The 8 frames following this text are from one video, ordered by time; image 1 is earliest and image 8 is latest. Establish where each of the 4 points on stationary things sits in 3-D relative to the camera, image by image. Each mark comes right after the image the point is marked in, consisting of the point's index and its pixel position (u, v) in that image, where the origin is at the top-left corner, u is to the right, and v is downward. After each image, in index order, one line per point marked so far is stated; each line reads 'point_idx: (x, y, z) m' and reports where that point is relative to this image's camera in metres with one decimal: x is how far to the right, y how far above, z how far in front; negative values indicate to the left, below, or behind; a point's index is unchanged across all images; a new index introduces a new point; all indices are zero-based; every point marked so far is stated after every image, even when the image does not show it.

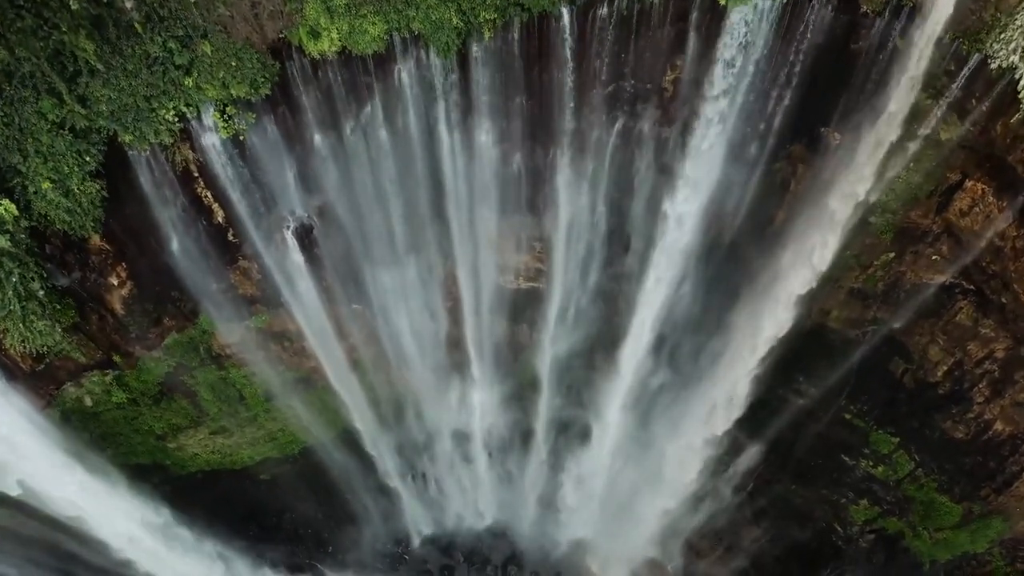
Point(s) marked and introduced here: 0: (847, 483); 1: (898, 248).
0: (+5.6, -3.3, +11.7) m
1: (+5.2, +0.5, +9.4) m
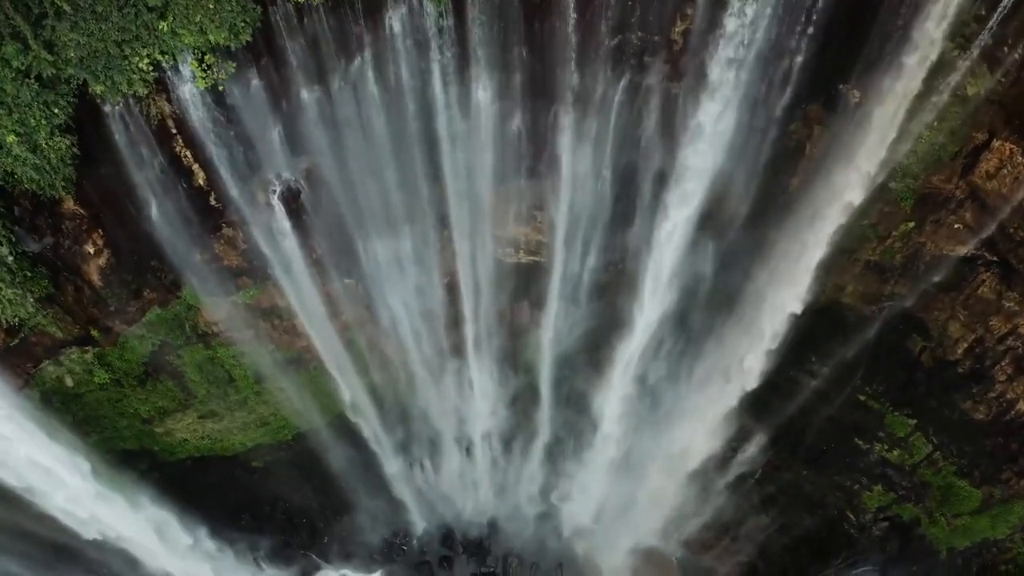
0: (+5.6, -2.9, +11.2) m
1: (+5.2, +0.9, +8.9) m
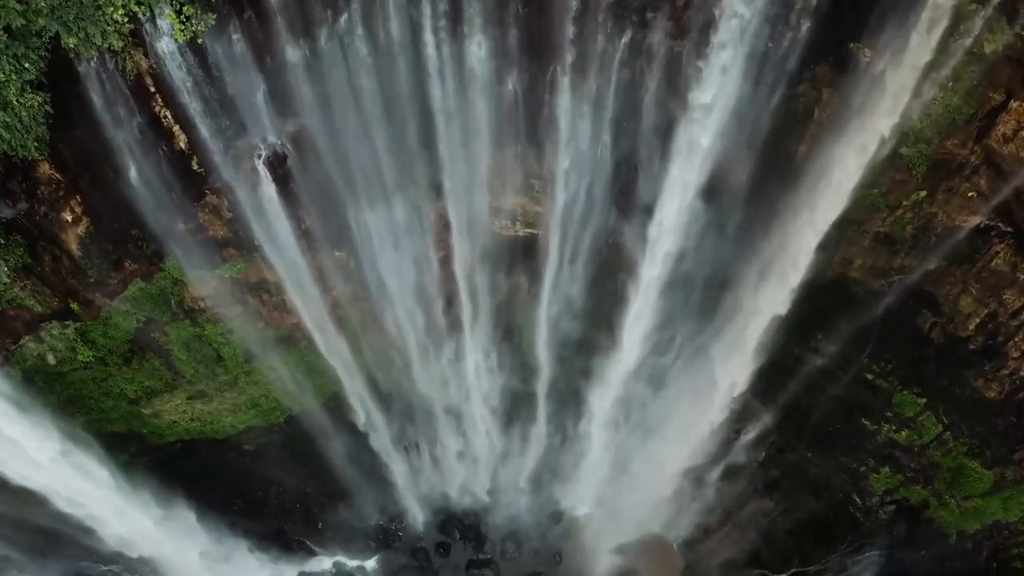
0: (+5.6, -2.5, +10.9) m
1: (+5.2, +1.3, +8.6) m
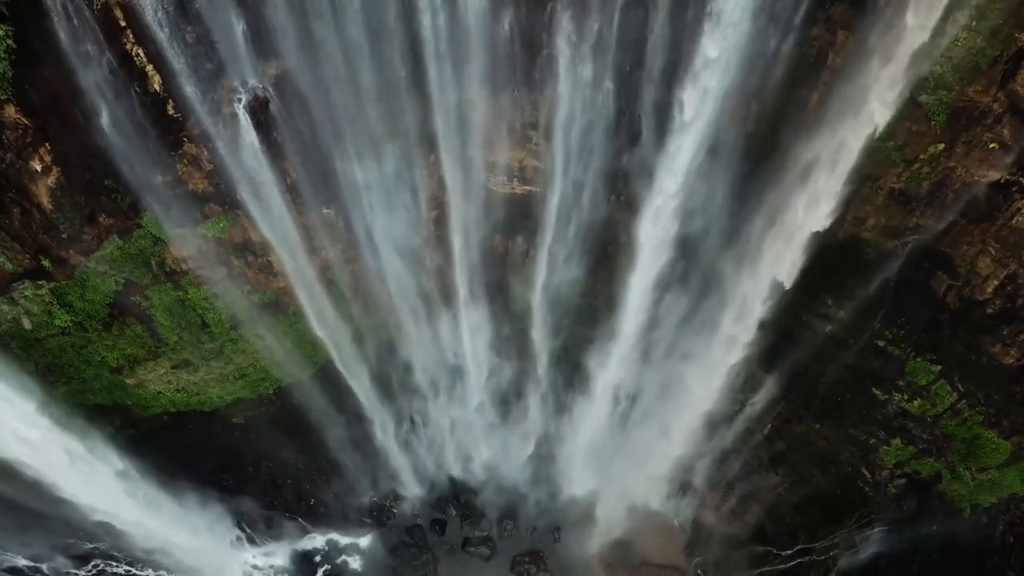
0: (+5.5, -2.0, +10.5) m
1: (+5.1, +1.8, +8.1) m
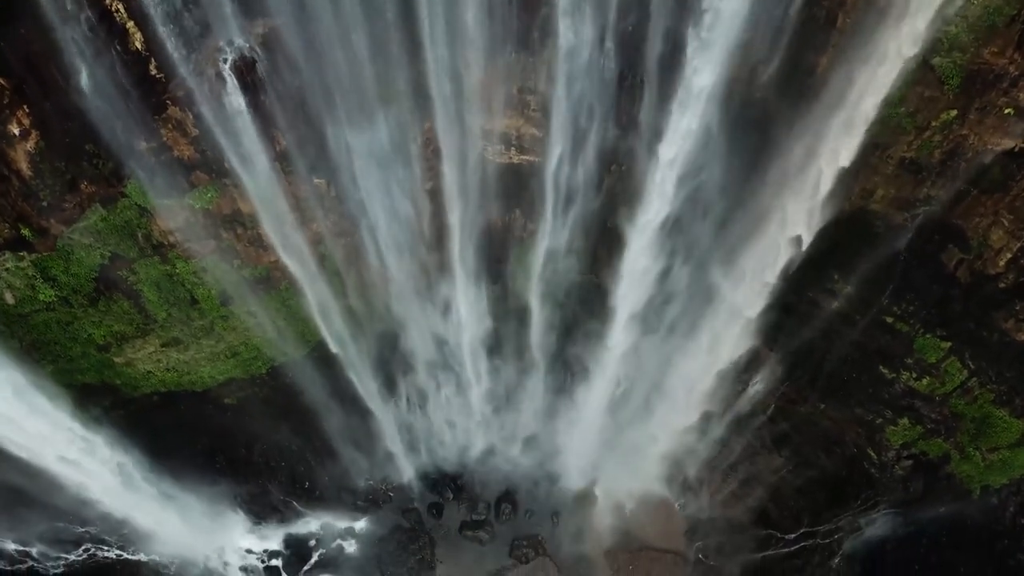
0: (+5.5, -1.6, +10.3) m
1: (+5.1, +2.1, +7.8) m
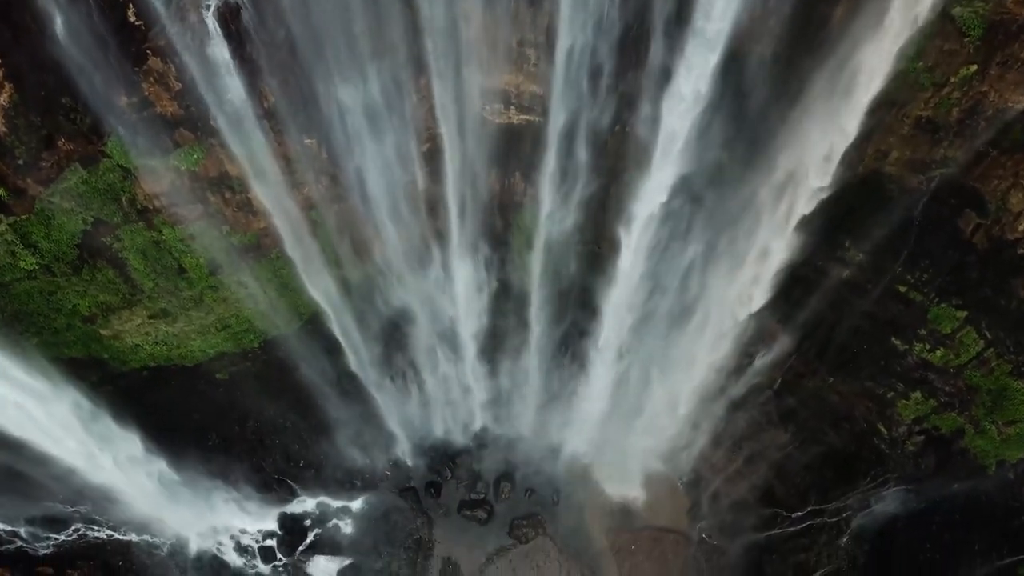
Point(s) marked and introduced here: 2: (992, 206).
0: (+5.5, -1.2, +9.9) m
1: (+5.1, +2.5, +7.5) m
2: (+5.8, +1.0, +8.4) m
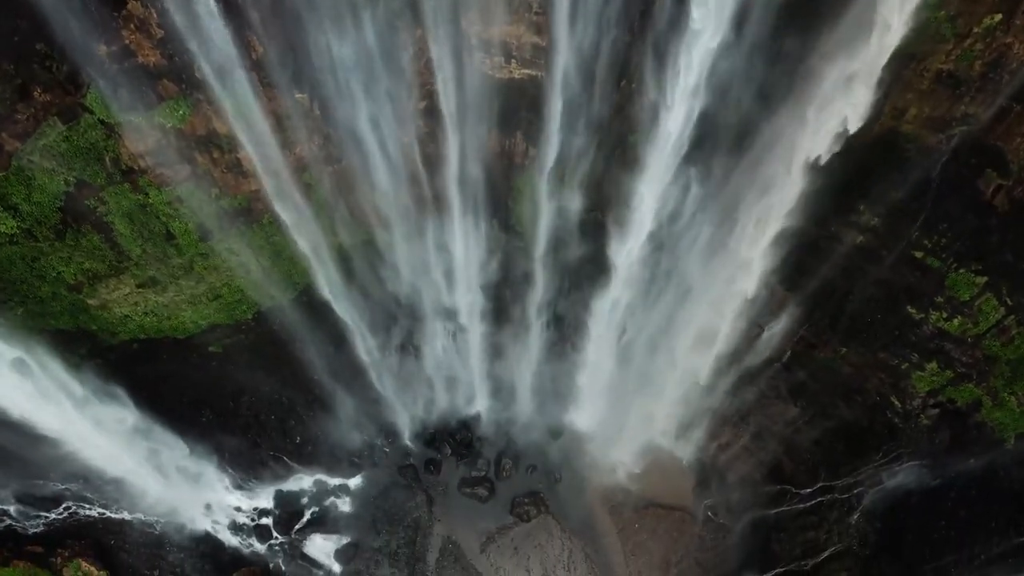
0: (+5.5, -0.7, +9.6) m
1: (+5.1, +2.9, +7.1) m
2: (+5.8, +1.5, +8.0) m
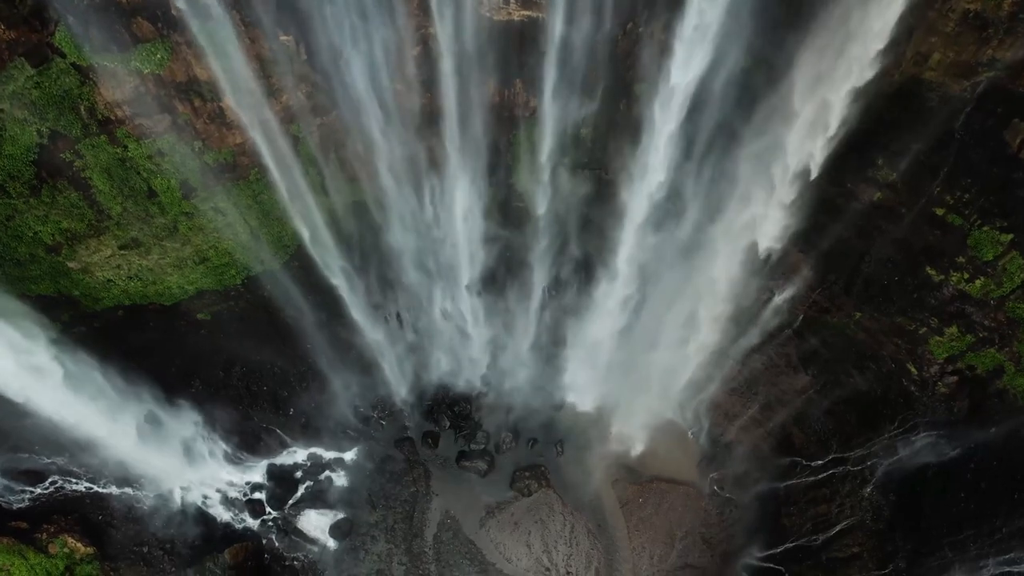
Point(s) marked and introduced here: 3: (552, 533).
0: (+5.5, -0.2, +9.1) m
1: (+5.1, +3.4, +6.6) m
2: (+5.8, +1.9, +7.5) m
3: (+0.6, -3.7, +10.5) m
